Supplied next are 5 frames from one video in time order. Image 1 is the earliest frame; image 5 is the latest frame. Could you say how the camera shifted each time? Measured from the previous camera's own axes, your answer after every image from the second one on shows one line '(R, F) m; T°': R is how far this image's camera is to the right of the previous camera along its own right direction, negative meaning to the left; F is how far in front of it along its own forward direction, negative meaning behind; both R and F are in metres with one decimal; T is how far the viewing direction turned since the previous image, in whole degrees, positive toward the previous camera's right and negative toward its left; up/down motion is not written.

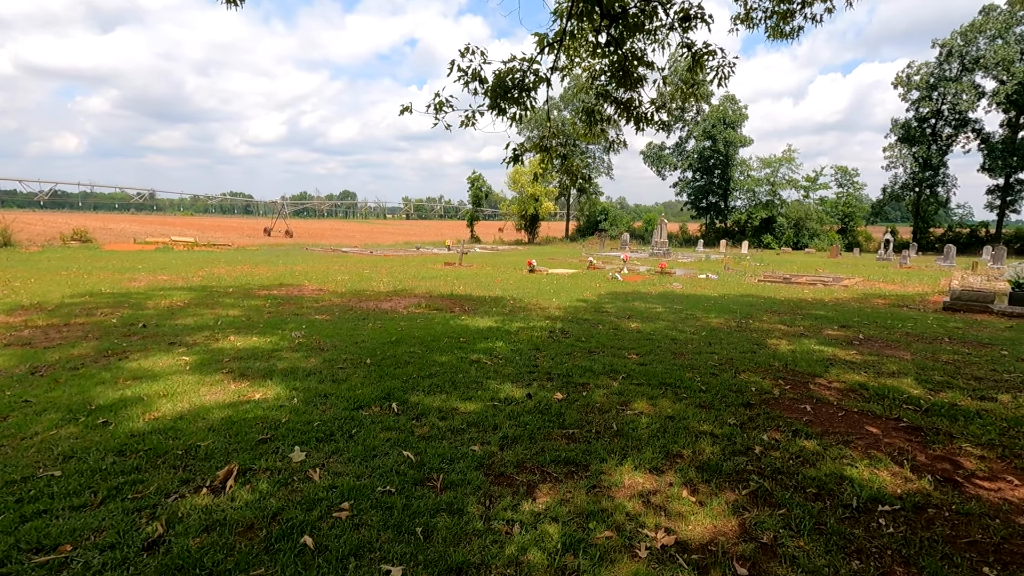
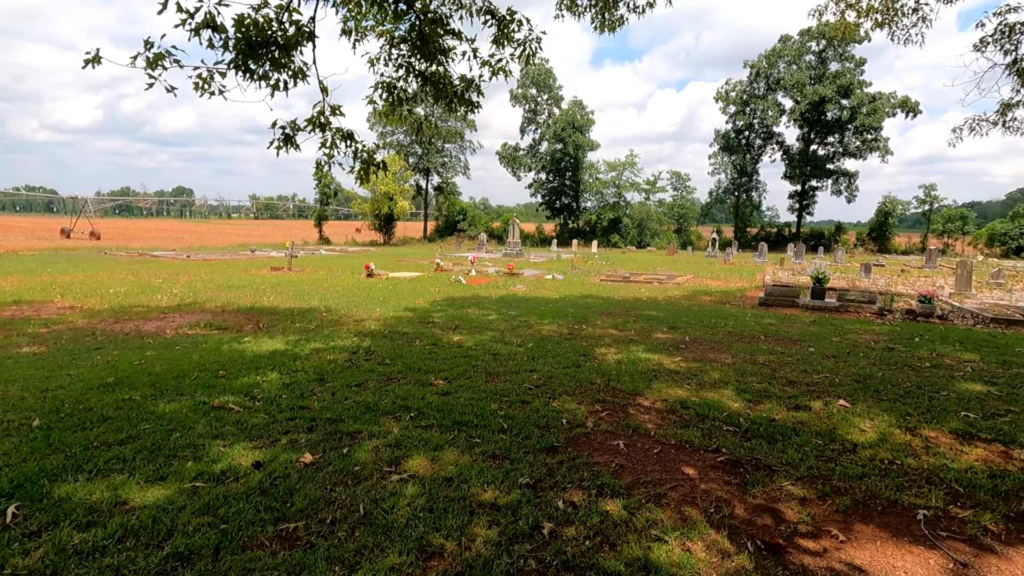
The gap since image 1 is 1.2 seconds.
(+0.8, +1.0) m; +14°
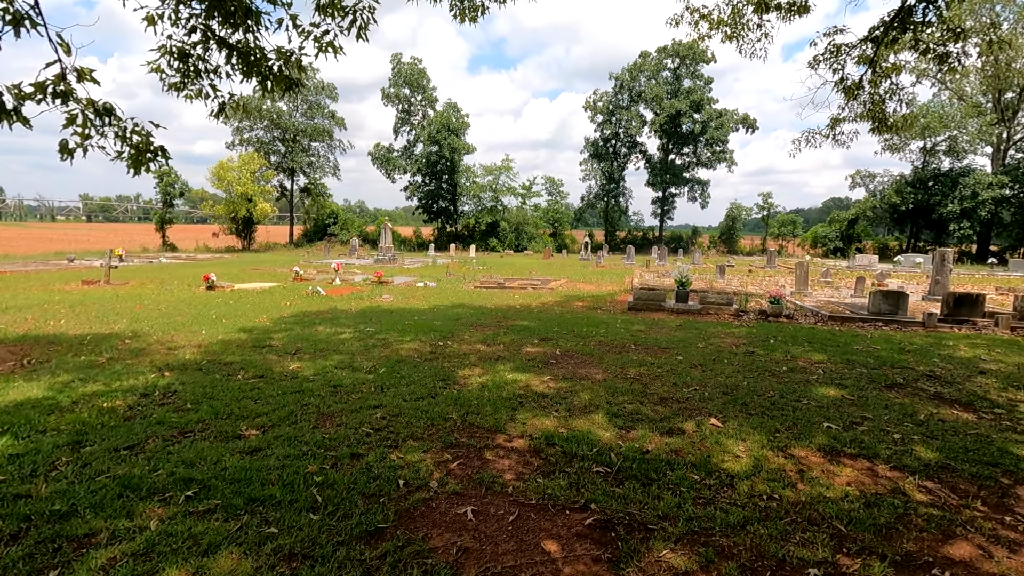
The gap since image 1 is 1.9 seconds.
(+0.3, +0.7) m; +12°
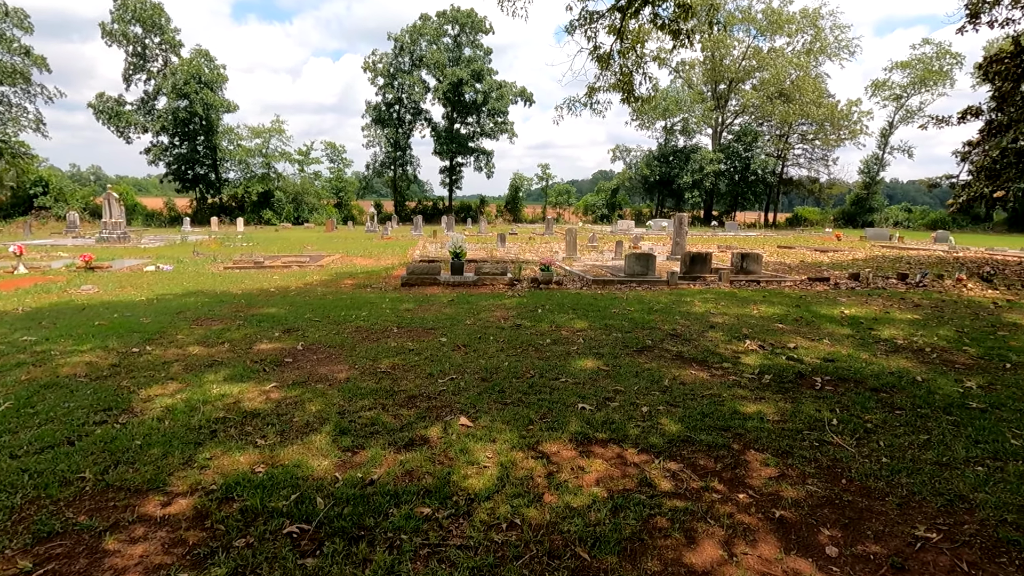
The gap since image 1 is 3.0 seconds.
(+0.6, +0.8) m; +21°
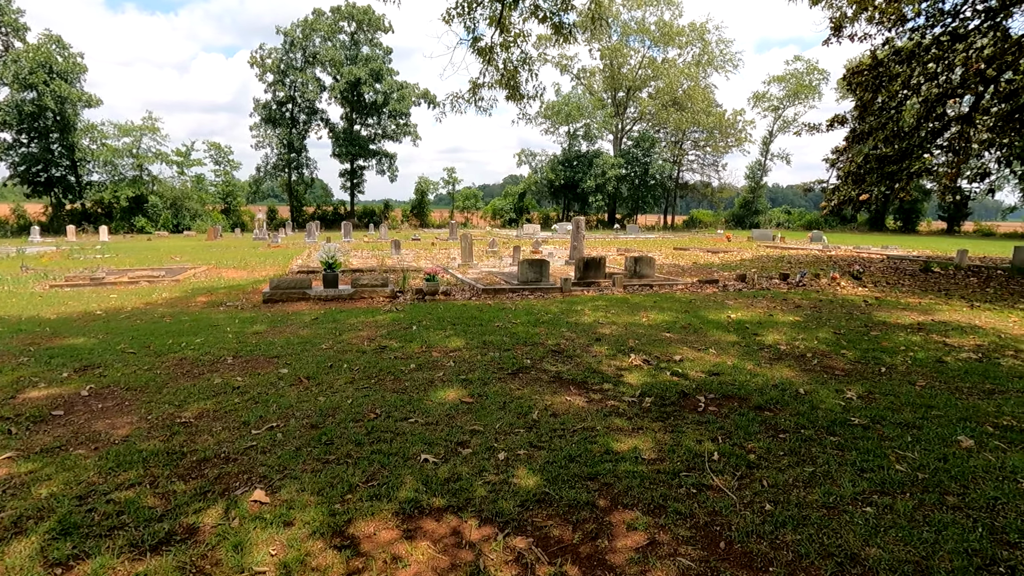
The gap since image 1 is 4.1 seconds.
(+0.5, +0.7) m; +9°
